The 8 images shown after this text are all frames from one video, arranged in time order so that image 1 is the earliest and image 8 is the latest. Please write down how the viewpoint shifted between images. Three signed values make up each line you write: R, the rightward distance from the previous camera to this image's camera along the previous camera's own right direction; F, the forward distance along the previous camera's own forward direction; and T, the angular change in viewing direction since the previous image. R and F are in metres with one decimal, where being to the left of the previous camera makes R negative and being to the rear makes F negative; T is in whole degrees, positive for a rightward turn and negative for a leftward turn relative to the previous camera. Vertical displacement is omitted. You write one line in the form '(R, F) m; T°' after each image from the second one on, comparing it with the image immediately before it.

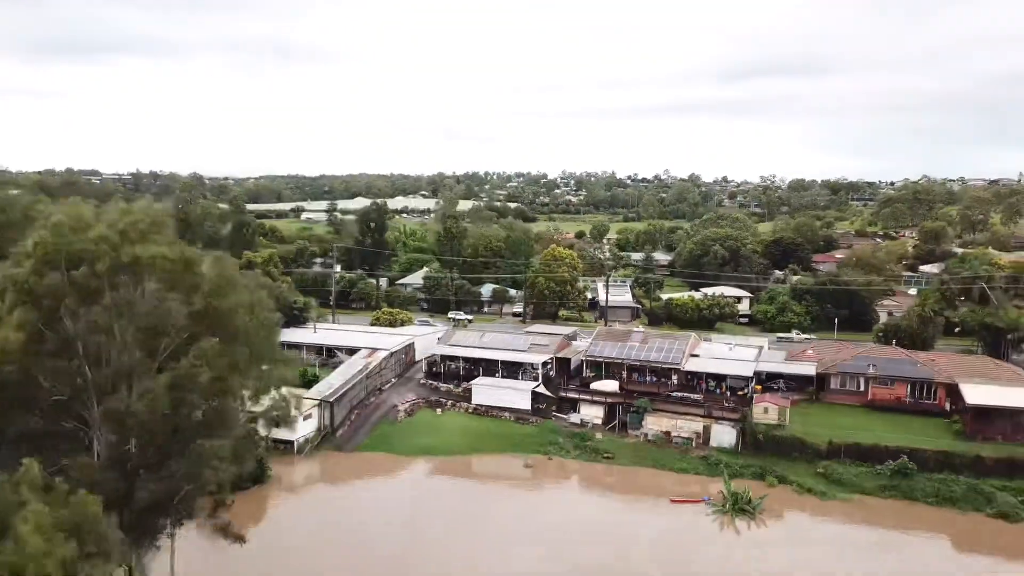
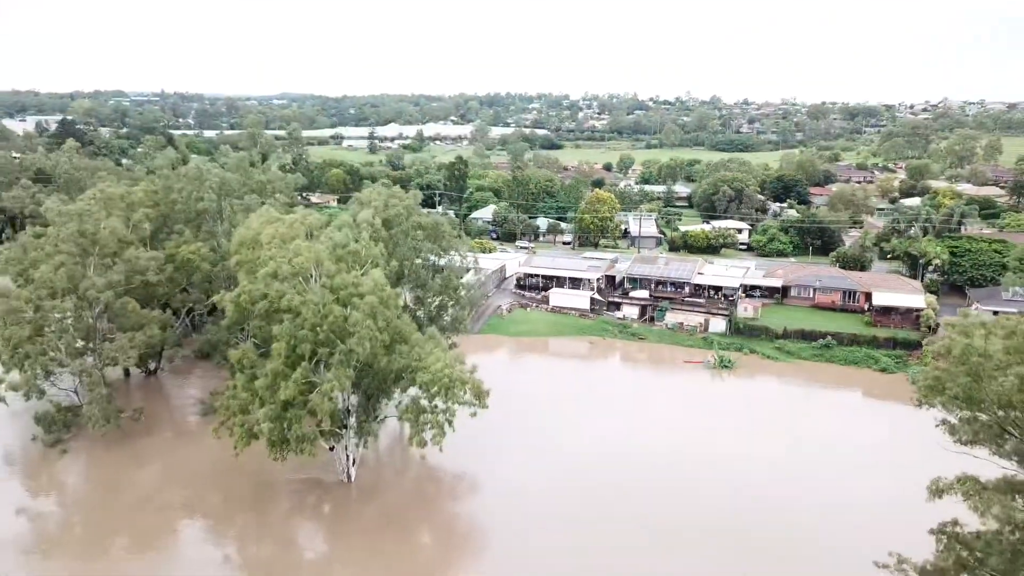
(-1.1, -6.4) m; -1°
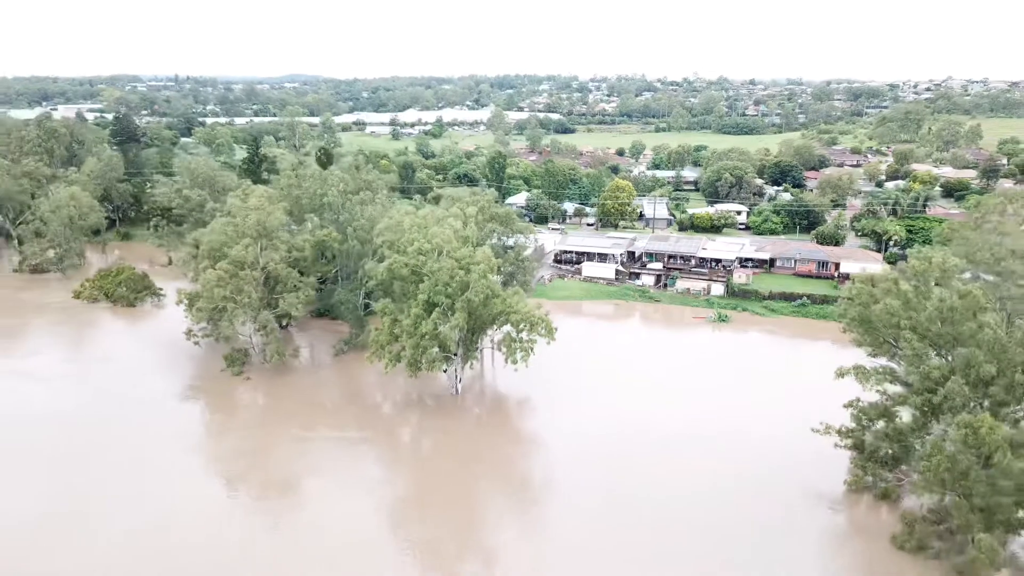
(-1.0, -4.8) m; -1°
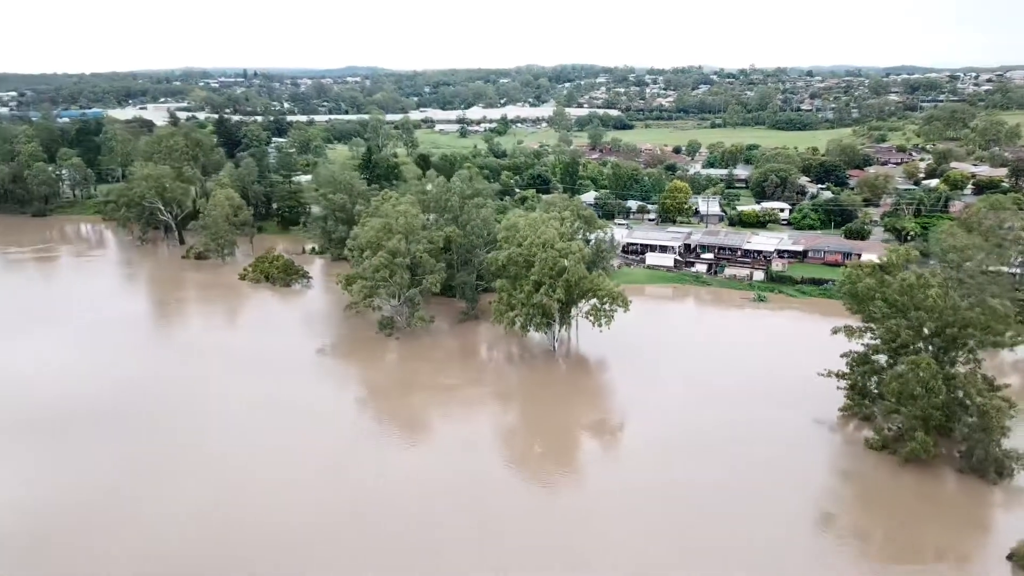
(-0.8, -5.5) m; -4°
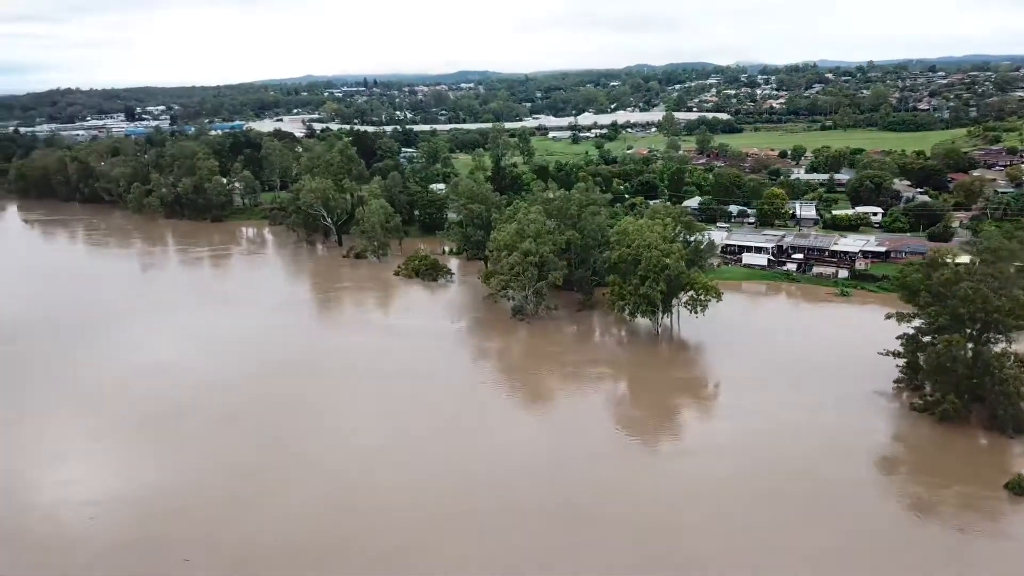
(-0.1, -4.9) m; -8°
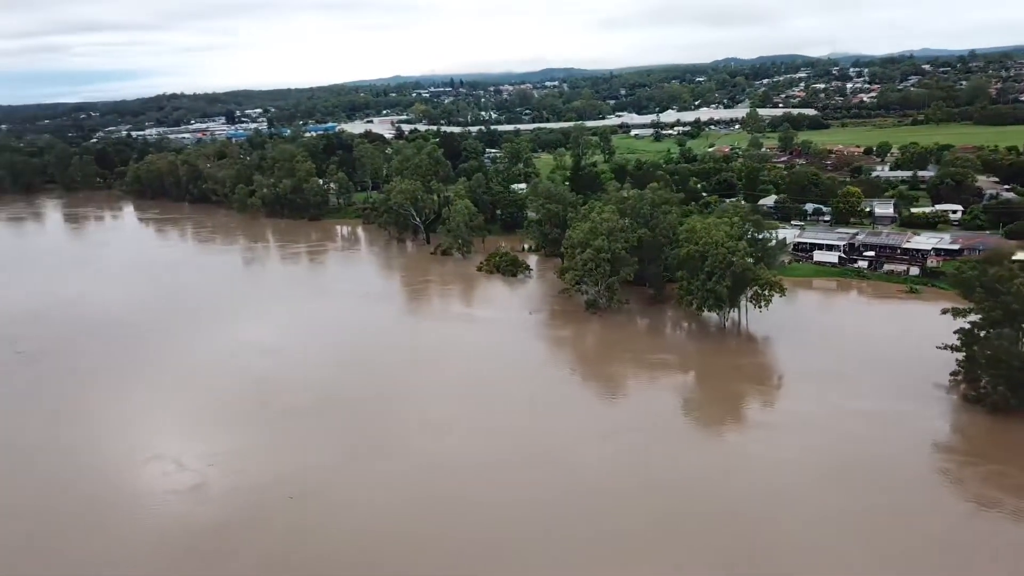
(+0.4, -2.0) m; -6°
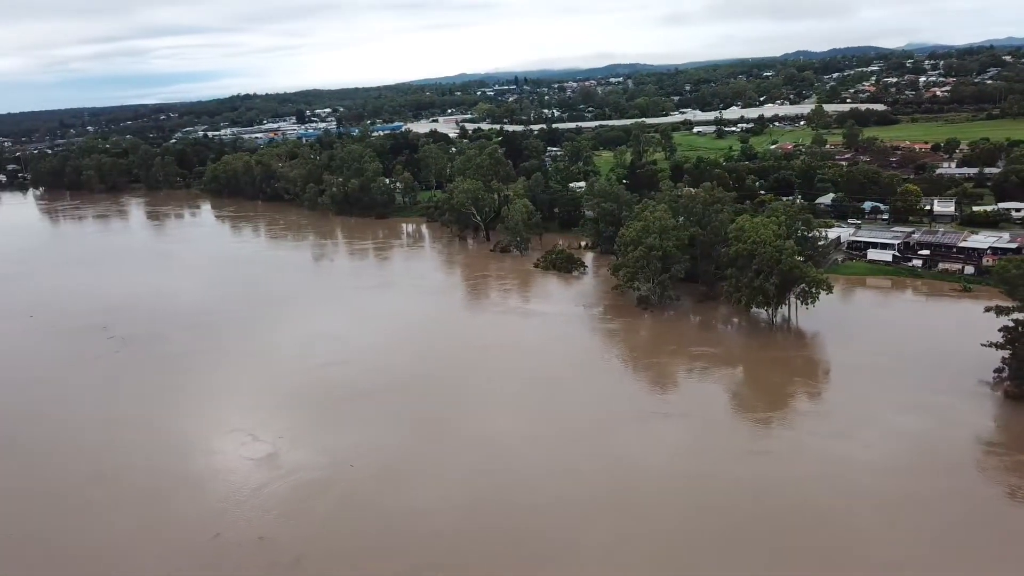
(+0.4, -1.4) m; -4°
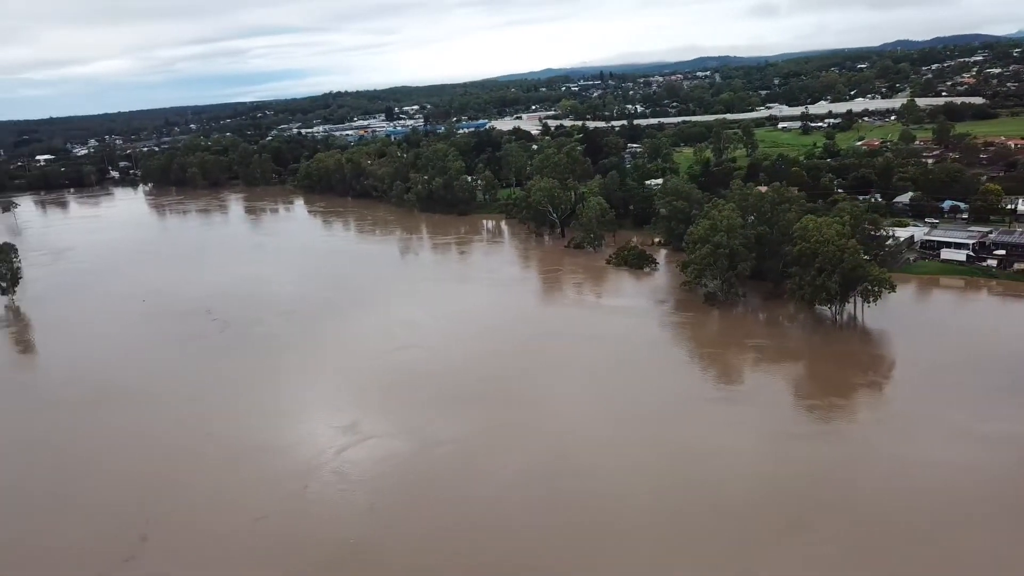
(+0.5, -1.7) m; -6°
